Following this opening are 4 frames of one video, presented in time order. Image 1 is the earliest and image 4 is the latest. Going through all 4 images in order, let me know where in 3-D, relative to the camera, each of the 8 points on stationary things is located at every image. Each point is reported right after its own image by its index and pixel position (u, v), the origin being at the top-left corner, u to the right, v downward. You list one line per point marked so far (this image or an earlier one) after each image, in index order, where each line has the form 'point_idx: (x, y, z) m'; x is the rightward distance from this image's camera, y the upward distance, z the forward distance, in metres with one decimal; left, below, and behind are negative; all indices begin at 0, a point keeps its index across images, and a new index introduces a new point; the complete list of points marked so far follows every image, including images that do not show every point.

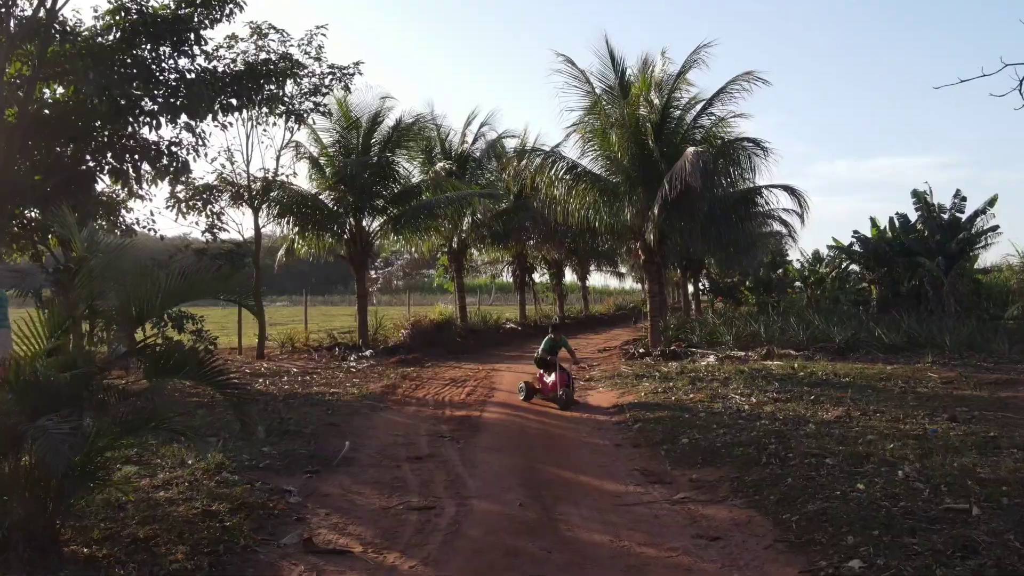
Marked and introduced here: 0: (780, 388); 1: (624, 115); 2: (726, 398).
0: (+3.0, -1.1, +9.2) m
1: (+1.8, +2.9, +13.8) m
2: (+2.2, -1.2, +8.8) m
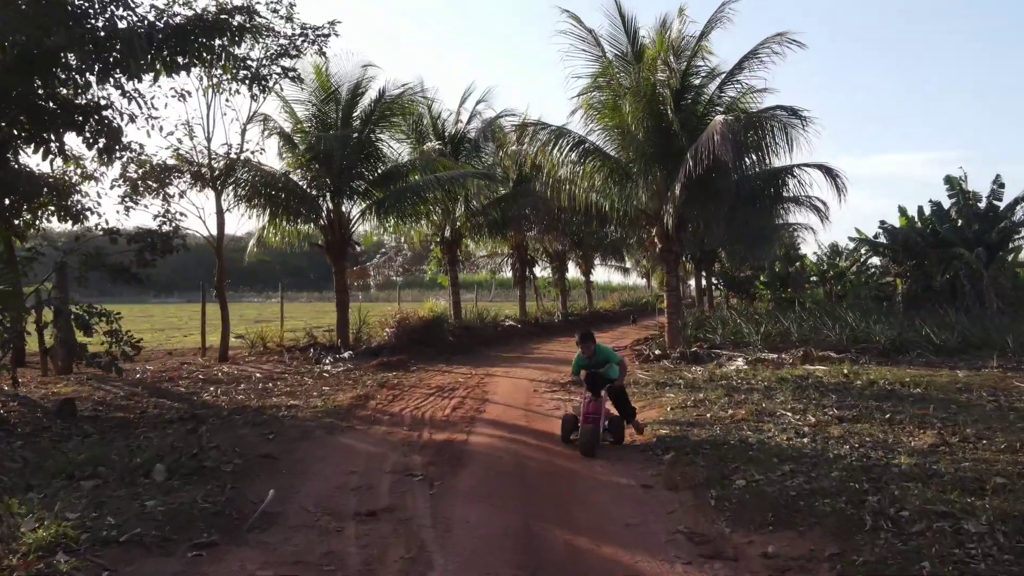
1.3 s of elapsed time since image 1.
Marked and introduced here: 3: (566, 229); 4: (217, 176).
0: (+2.9, -1.0, +7.5) m
1: (+1.8, +3.0, +12.0) m
2: (+2.2, -1.1, +7.0) m
3: (+1.3, +1.4, +20.0) m
4: (-4.6, +1.7, +12.9) m
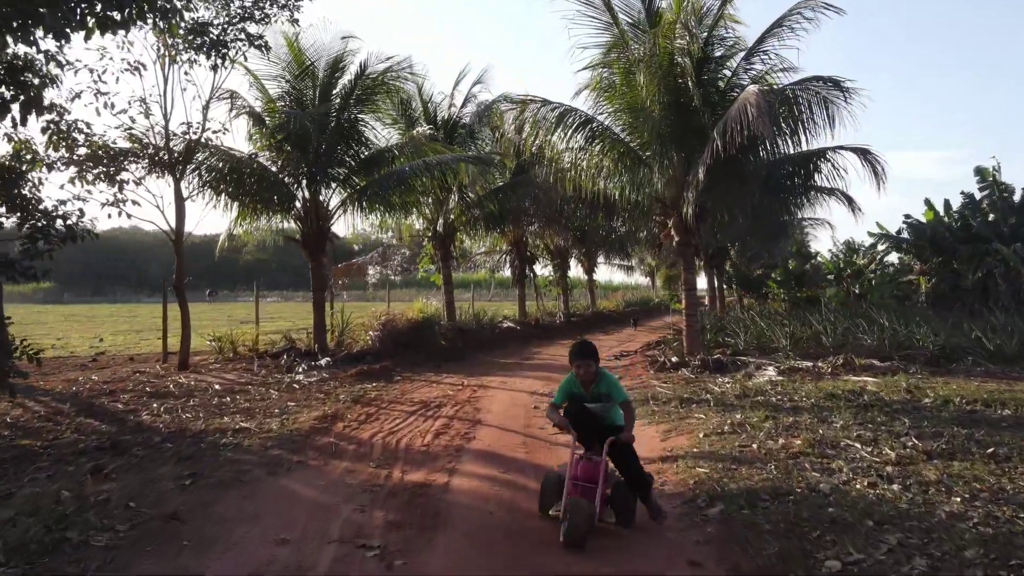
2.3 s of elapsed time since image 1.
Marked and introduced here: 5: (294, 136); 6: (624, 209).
0: (+2.9, -1.0, +6.0) m
1: (+1.8, +3.0, +10.6) m
2: (+2.2, -1.1, +5.5) m
3: (+1.3, +1.4, +18.6) m
4: (-4.6, +1.8, +11.4) m
5: (-3.1, +2.2, +12.0) m
6: (+1.8, +1.3, +13.9) m
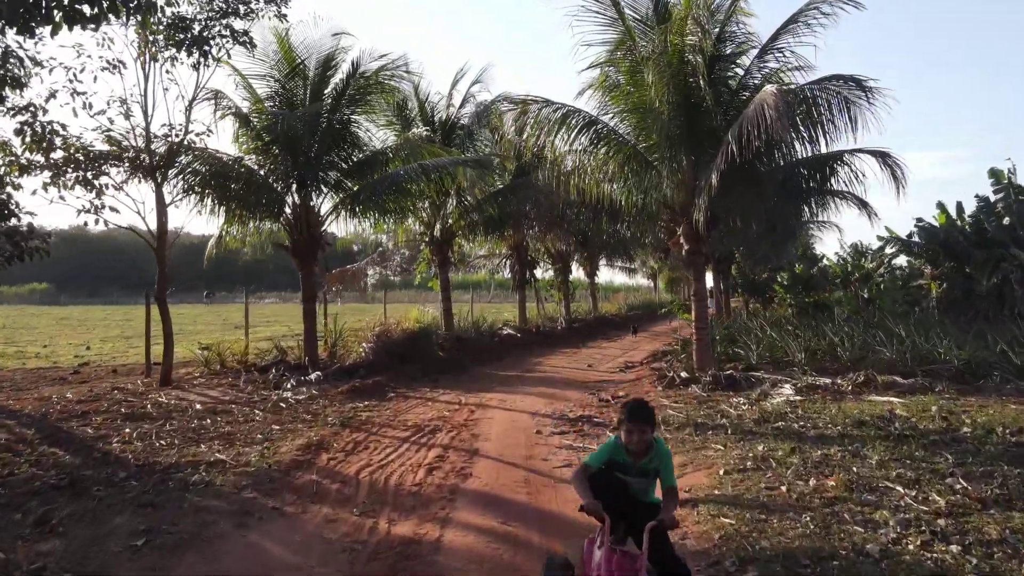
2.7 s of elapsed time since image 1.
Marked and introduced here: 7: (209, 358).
0: (+2.9, -1.1, +5.4) m
1: (+1.8, +2.9, +9.9) m
2: (+2.2, -1.2, +4.9) m
3: (+1.3, +1.3, +18.0) m
4: (-4.6, +1.6, +10.8) m
5: (-3.1, +2.0, +11.4) m
6: (+1.8, +1.2, +13.3) m
7: (-4.4, -1.0, +12.2) m
